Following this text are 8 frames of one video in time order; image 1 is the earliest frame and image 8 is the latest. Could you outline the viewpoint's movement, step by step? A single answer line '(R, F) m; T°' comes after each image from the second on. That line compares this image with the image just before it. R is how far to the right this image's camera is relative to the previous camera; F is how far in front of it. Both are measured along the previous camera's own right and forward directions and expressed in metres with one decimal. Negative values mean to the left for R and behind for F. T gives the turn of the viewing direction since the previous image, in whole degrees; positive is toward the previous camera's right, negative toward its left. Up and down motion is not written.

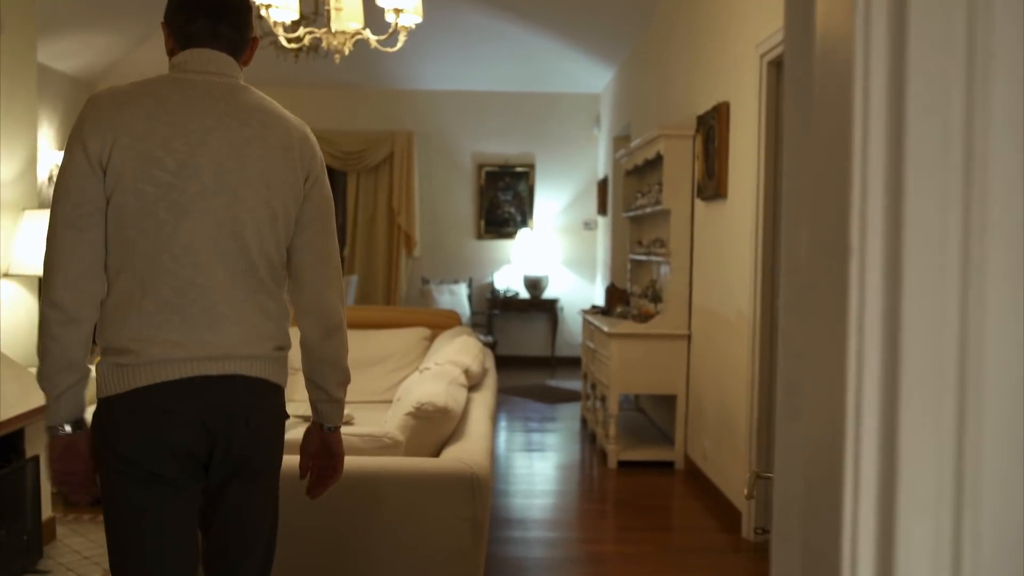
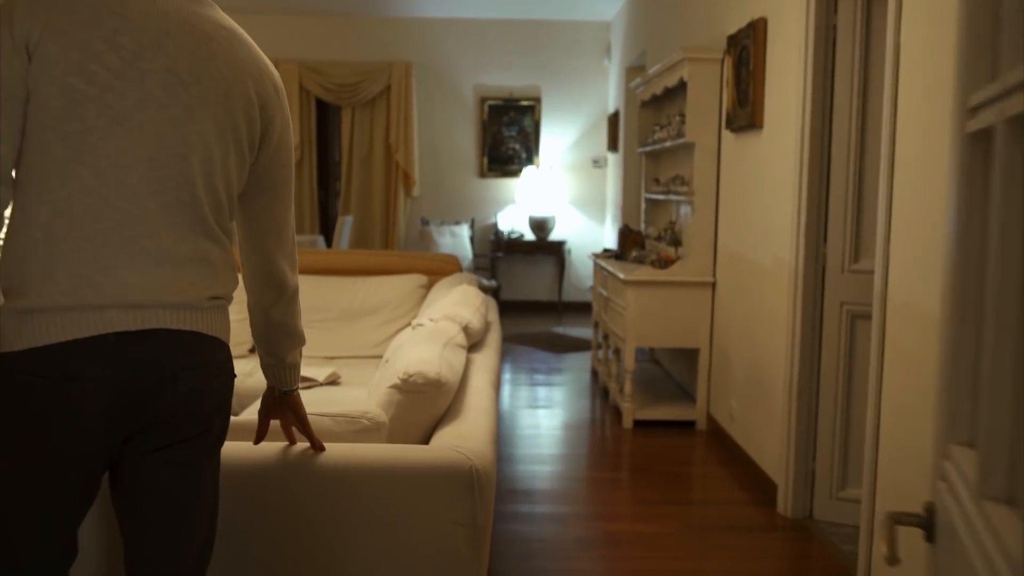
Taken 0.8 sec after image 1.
(0.0, +0.5) m; 0°
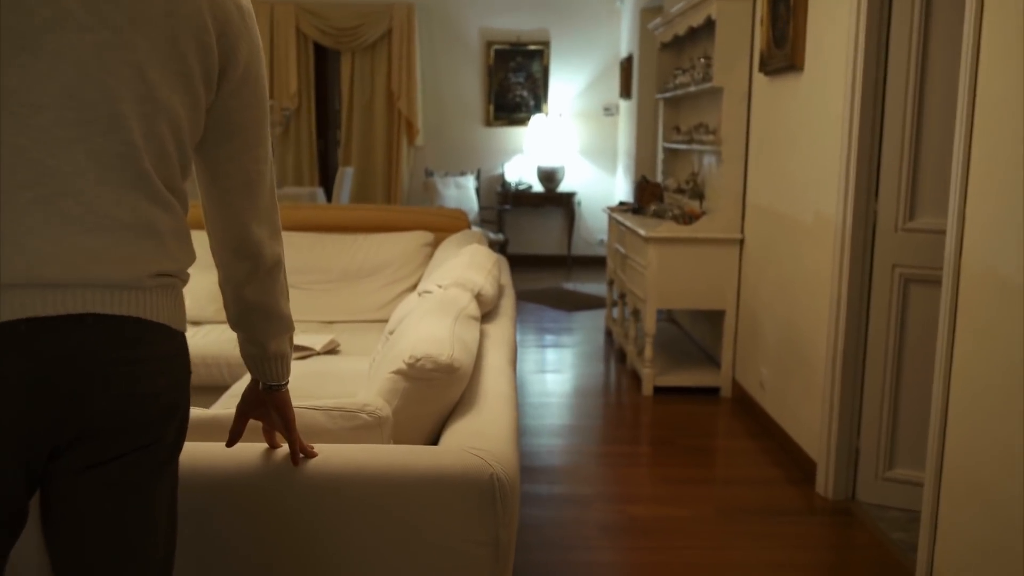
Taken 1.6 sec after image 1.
(0.0, +0.3) m; 0°
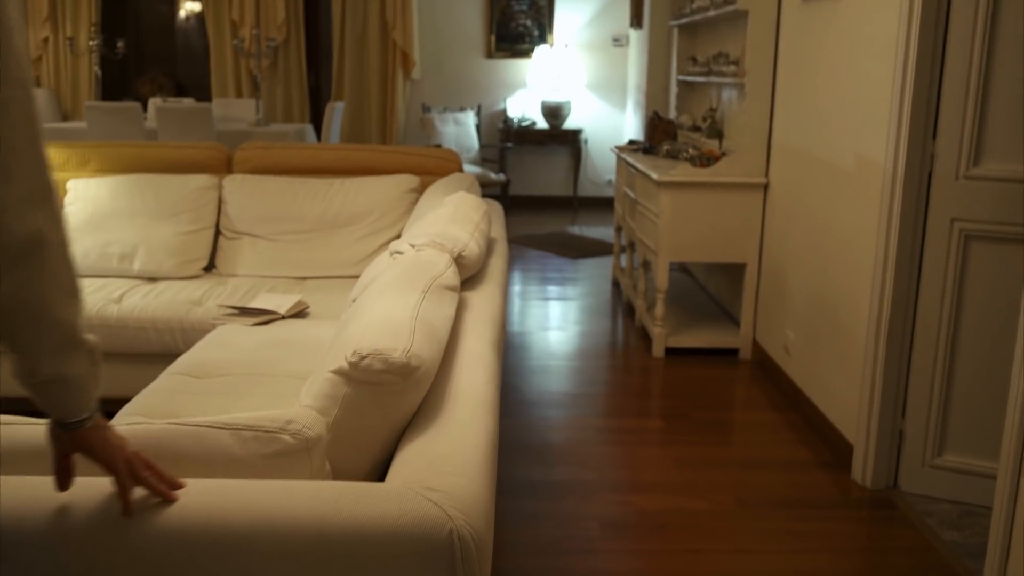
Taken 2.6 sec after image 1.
(0.0, +0.4) m; 0°
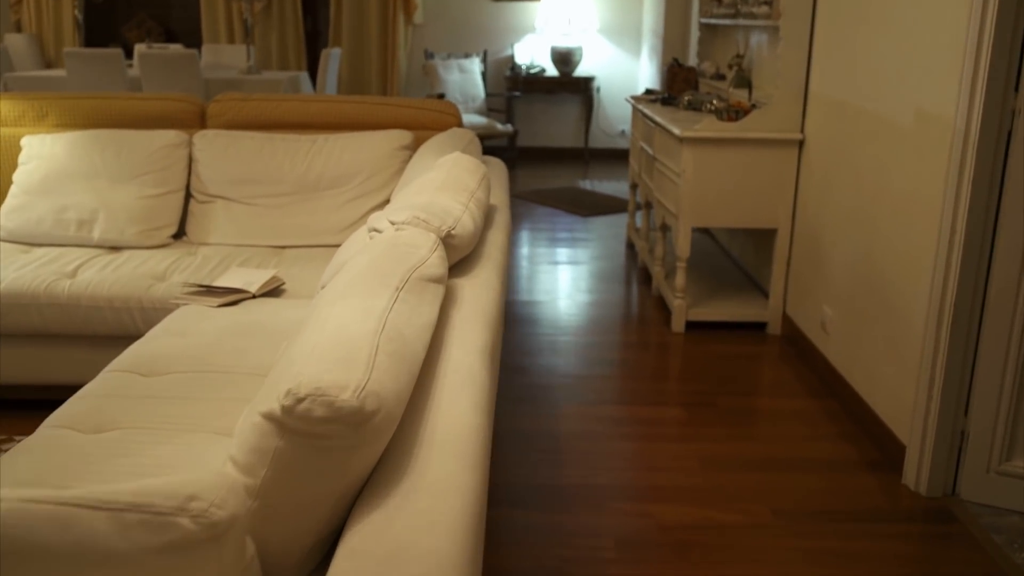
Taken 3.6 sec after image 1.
(0.0, +0.3) m; -1°
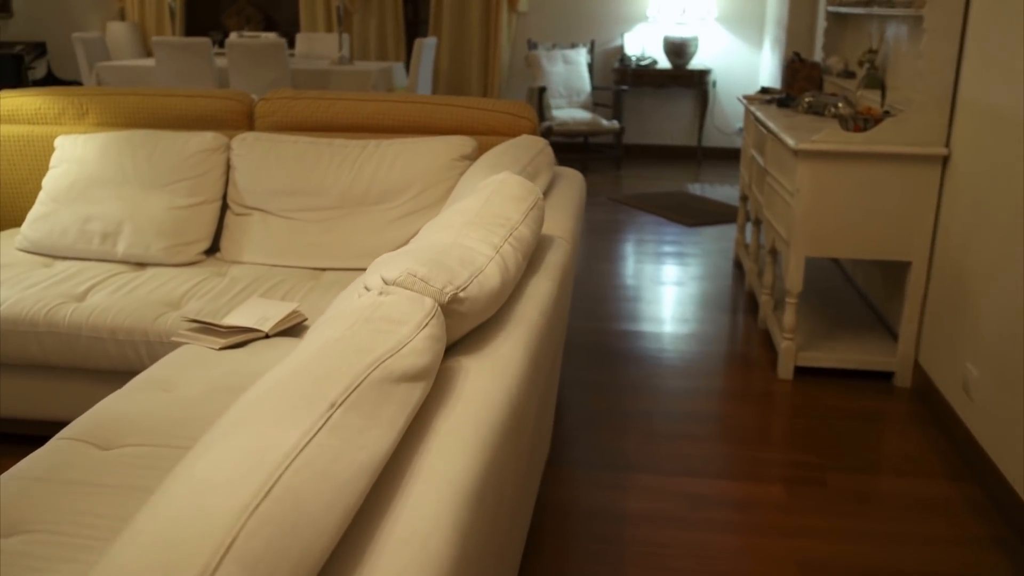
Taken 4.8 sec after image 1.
(+0.1, +0.4) m; -7°
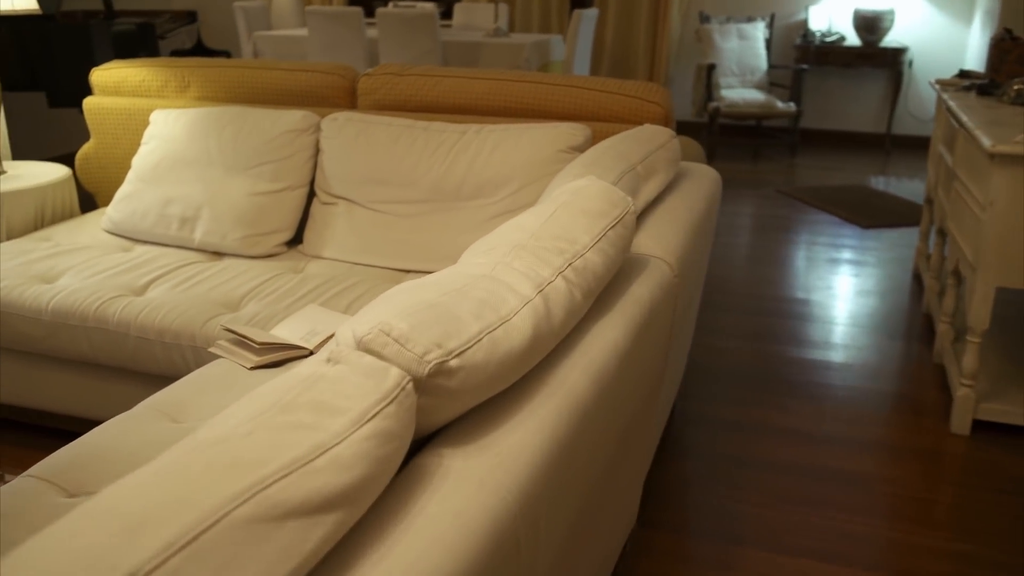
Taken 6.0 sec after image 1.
(+0.1, +0.4) m; -10°
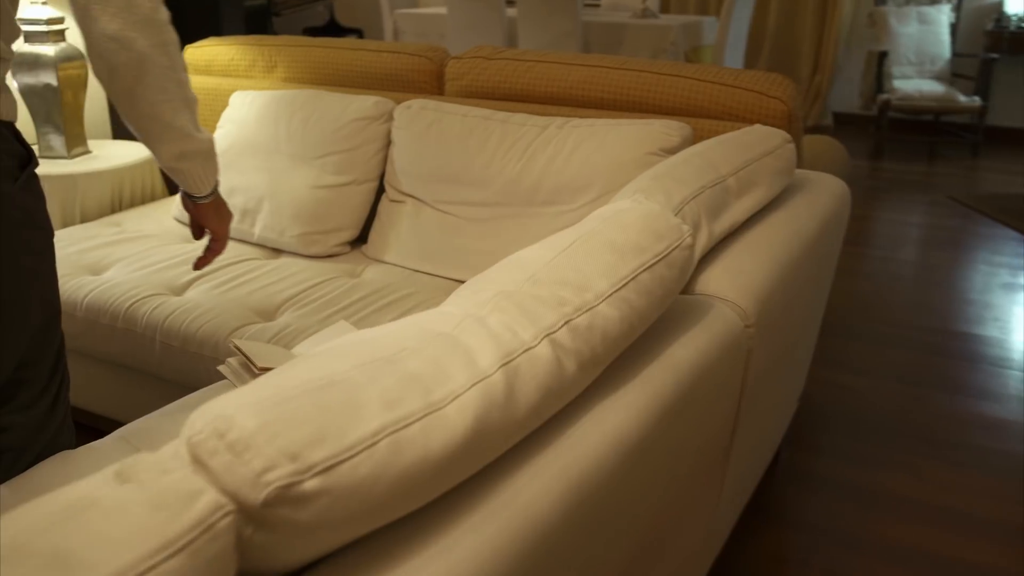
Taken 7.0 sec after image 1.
(+0.2, +0.3) m; -10°
